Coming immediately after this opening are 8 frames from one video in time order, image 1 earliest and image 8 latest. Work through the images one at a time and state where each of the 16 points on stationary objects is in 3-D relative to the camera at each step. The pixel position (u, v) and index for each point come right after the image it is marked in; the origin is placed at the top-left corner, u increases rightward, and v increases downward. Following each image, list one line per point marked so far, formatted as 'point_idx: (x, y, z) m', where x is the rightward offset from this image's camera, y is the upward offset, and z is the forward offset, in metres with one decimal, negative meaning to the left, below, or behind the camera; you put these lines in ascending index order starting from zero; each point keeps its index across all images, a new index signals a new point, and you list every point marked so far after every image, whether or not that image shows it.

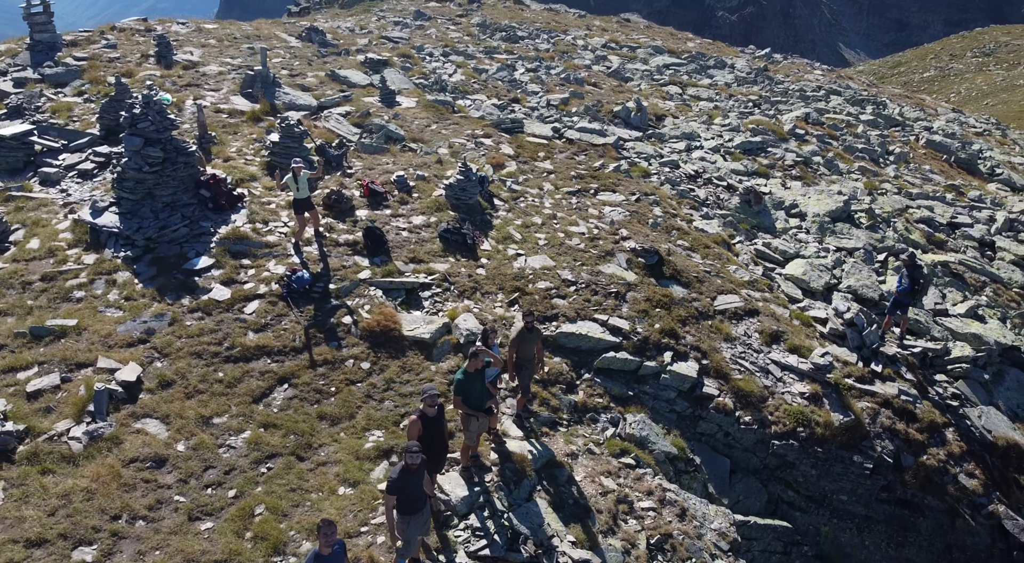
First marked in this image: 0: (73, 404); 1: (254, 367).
0: (-7.7, -2.2, +14.7) m
1: (-5.0, -1.7, +16.3) m
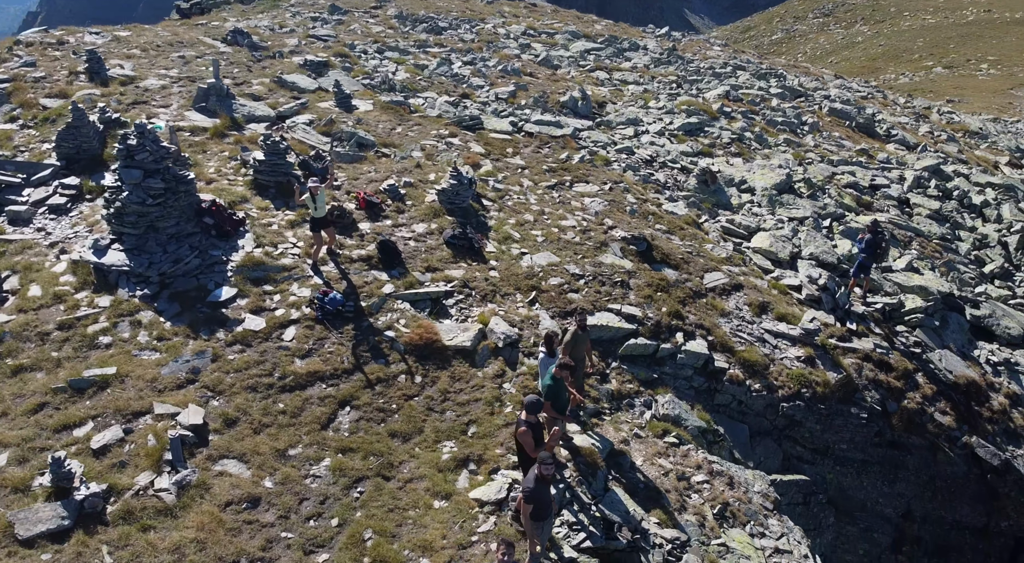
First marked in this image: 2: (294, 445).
0: (-6.2, -3.0, +14.4) m
1: (-3.9, -2.2, +16.4) m
2: (-4.0, -3.0, +15.4) m
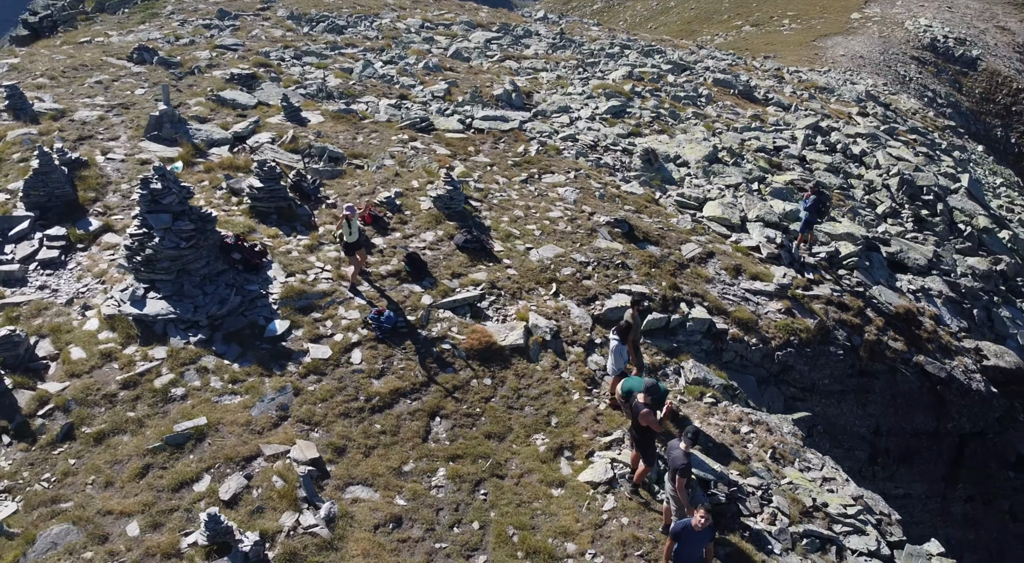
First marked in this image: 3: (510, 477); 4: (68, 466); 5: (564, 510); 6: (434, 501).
0: (-4.0, -3.8, +14.6) m
1: (-2.3, -2.7, +17.0) m
2: (-2.0, -3.5, +16.0) m
3: (0.0, -3.8, +16.1) m
4: (-8.0, -3.3, +14.9) m
5: (+1.0, -4.3, +15.4) m
6: (-1.4, -4.1, +15.3) m
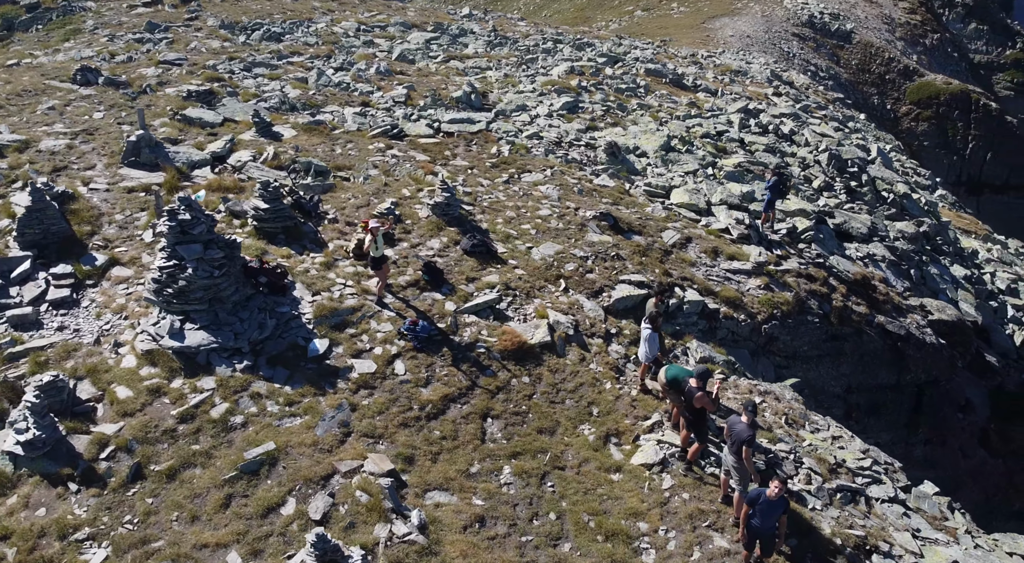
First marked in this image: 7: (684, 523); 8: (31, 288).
0: (-2.5, -4.1, +15.1) m
1: (-1.2, -2.9, +17.6) m
2: (-0.8, -3.7, +16.7) m
3: (+1.2, -3.8, +17.0) m
4: (-6.6, -4.0, +14.9) m
5: (+2.3, -4.2, +16.5) m
6: (-0.1, -4.2, +16.1) m
7: (+3.3, -4.6, +15.7) m
8: (-11.2, -0.2, +19.2) m
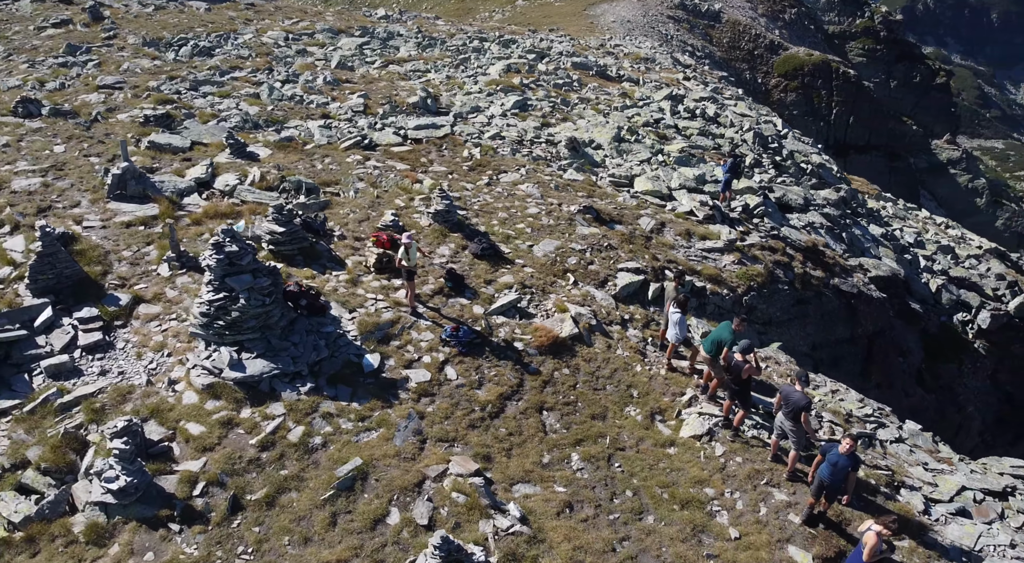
0: (-0.7, -4.4, +15.9) m
1: (0.0, -3.0, +18.6) m
2: (+0.7, -3.7, +17.8) m
3: (+2.6, -3.7, +18.4) m
4: (-4.7, -4.7, +15.2) m
5: (+3.8, -4.0, +18.0) m
6: (+1.5, -4.2, +17.3) m
7: (+4.9, -4.3, +17.4) m
8: (-10.3, -1.2, +18.7) m
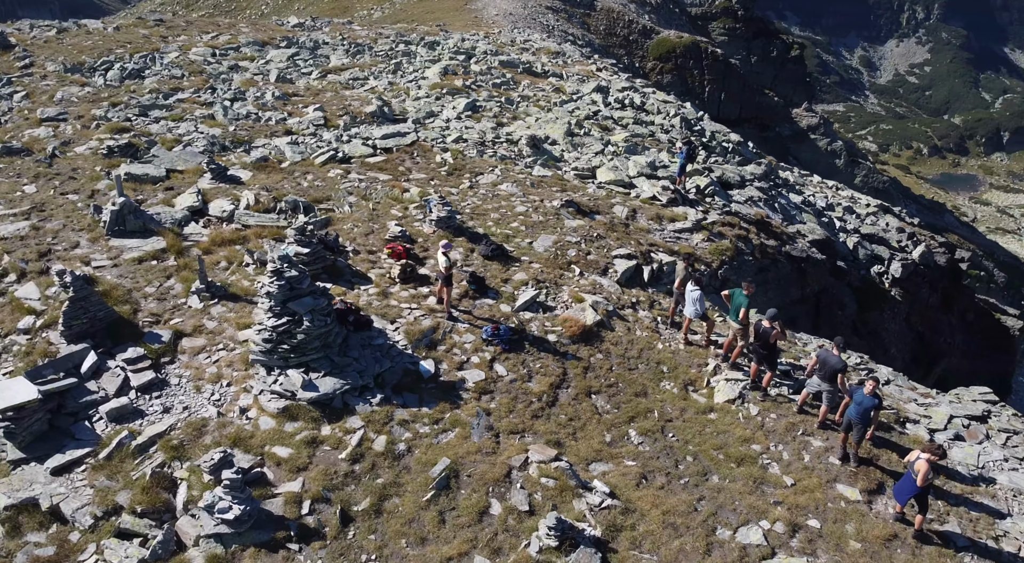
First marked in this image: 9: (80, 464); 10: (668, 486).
0: (+1.1, -4.3, +17.1) m
1: (+1.3, -2.8, +19.9) m
2: (+2.2, -3.5, +19.2) m
3: (+4.0, -3.3, +20.1) m
4: (-2.7, -5.0, +15.8) m
5: (+5.3, -3.5, +19.9) m
6: (+3.1, -3.9, +18.8) m
7: (+6.5, -3.7, +19.5) m
8: (-9.0, -2.2, +18.4) m
9: (-8.8, -3.7, +16.9) m
10: (+3.4, -4.5, +17.9) m
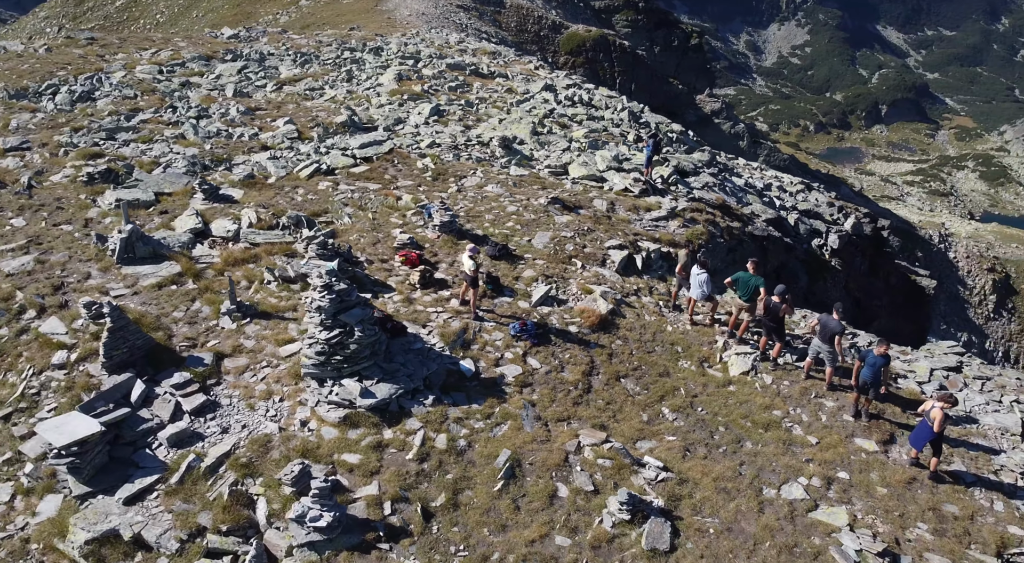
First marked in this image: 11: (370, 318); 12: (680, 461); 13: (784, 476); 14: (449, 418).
0: (+2.4, -4.1, +18.3) m
1: (+2.3, -2.6, +21.1) m
2: (+3.2, -3.3, +20.5) m
3: (+4.9, -2.9, +21.6) m
4: (-1.1, -5.1, +16.6) m
5: (+6.2, -3.0, +21.5) m
6: (+4.2, -3.6, +20.2) m
7: (+7.4, -3.1, +21.2) m
8: (-7.9, -2.8, +18.5) m
9: (-7.4, -4.3, +17.0) m
10: (+4.6, -4.1, +19.3) m
11: (-3.3, -0.8, +19.0) m
12: (+3.9, -4.2, +18.9) m
13: (+6.2, -4.4, +18.9) m
14: (-1.4, -3.2, +18.9) m
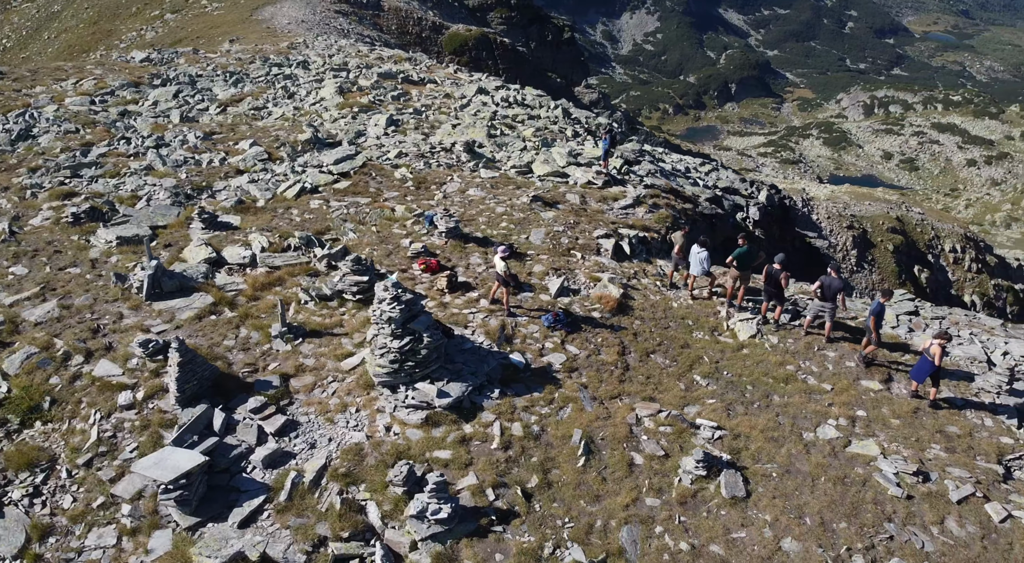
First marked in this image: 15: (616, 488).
0: (+4.2, -3.7, +20.3) m
1: (+3.4, -2.2, +23.0) m
2: (+4.5, -2.8, +22.5) m
3: (+6.0, -2.2, +23.8) m
4: (+1.1, -5.0, +18.1) m
5: (+7.3, -2.1, +24.0) m
6: (+5.6, -3.0, +22.4) m
7: (+8.6, -2.1, +23.9) m
8: (-6.1, -3.4, +18.9) m
9: (-5.3, -4.9, +17.5) m
10: (+6.2, -3.4, +21.6) m
11: (-1.9, -1.0, +20.1) m
12: (+5.5, -3.6, +21.0) m
13: (+7.9, -3.6, +21.4) m
14: (+0.2, -3.1, +20.3) m
15: (+2.4, -4.7, +18.7) m
